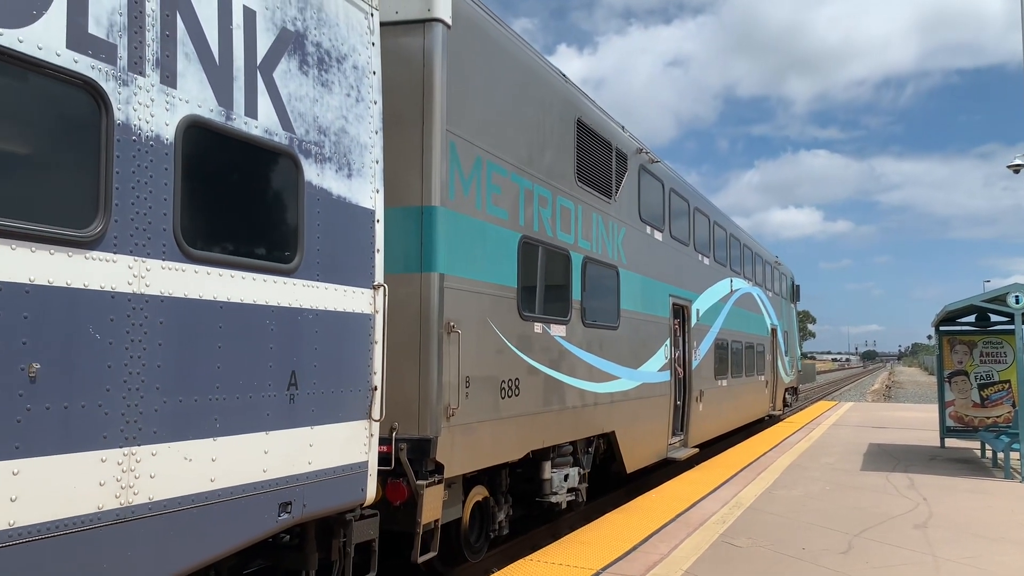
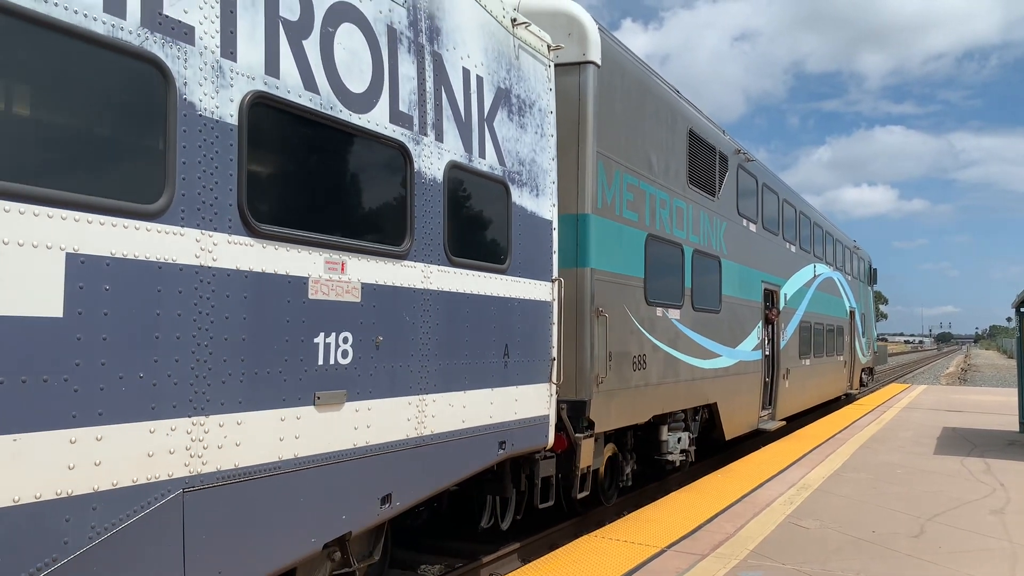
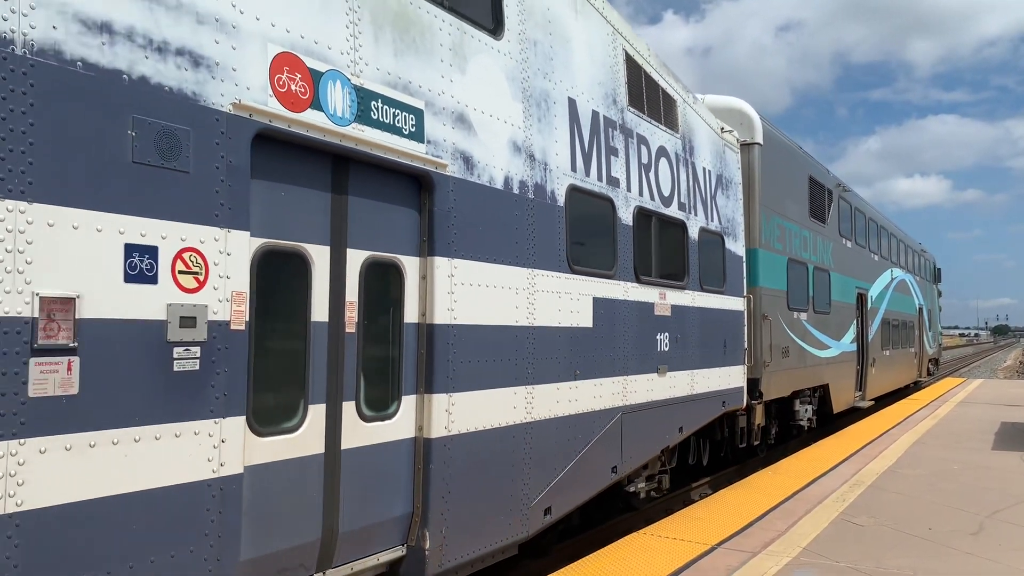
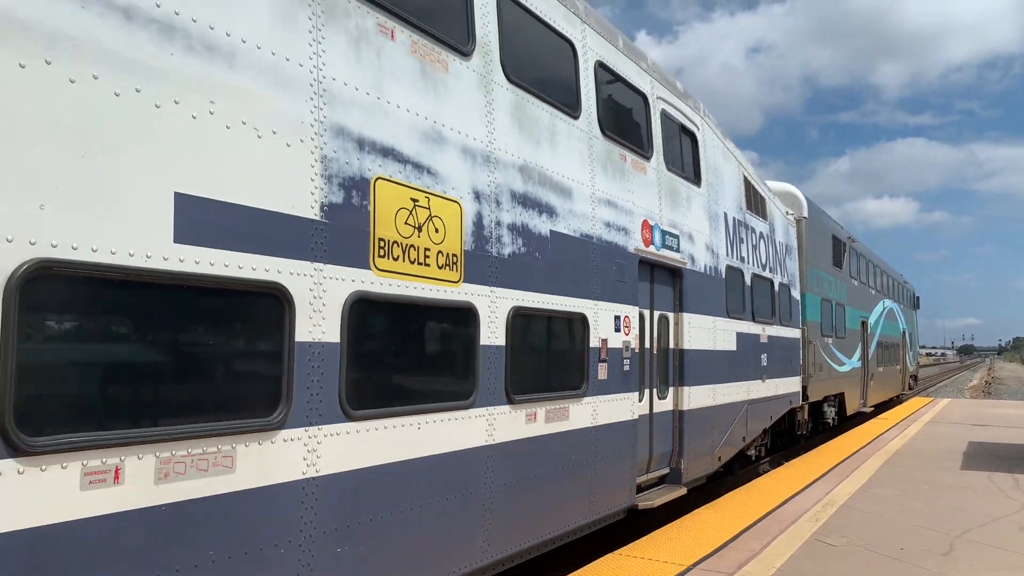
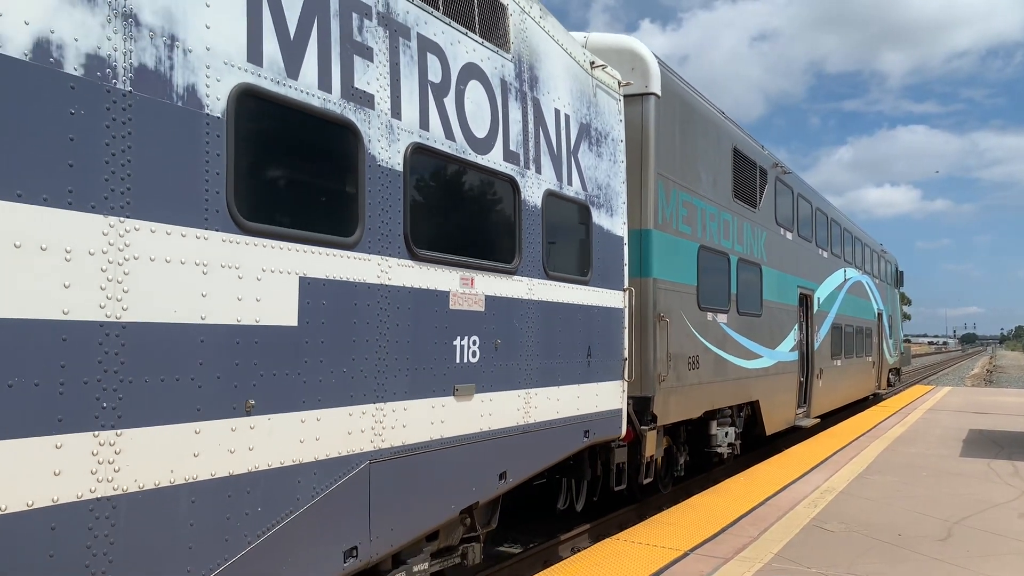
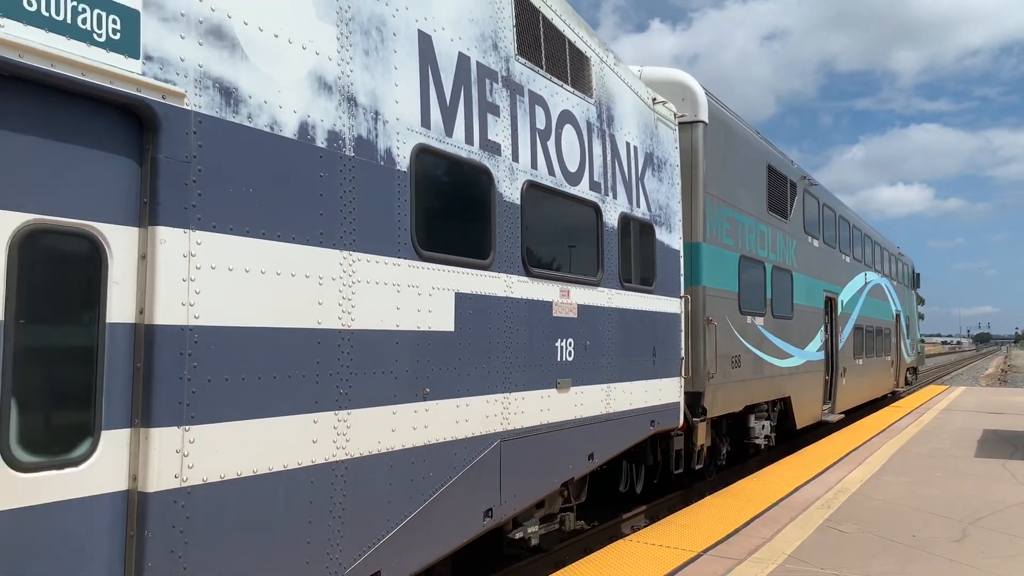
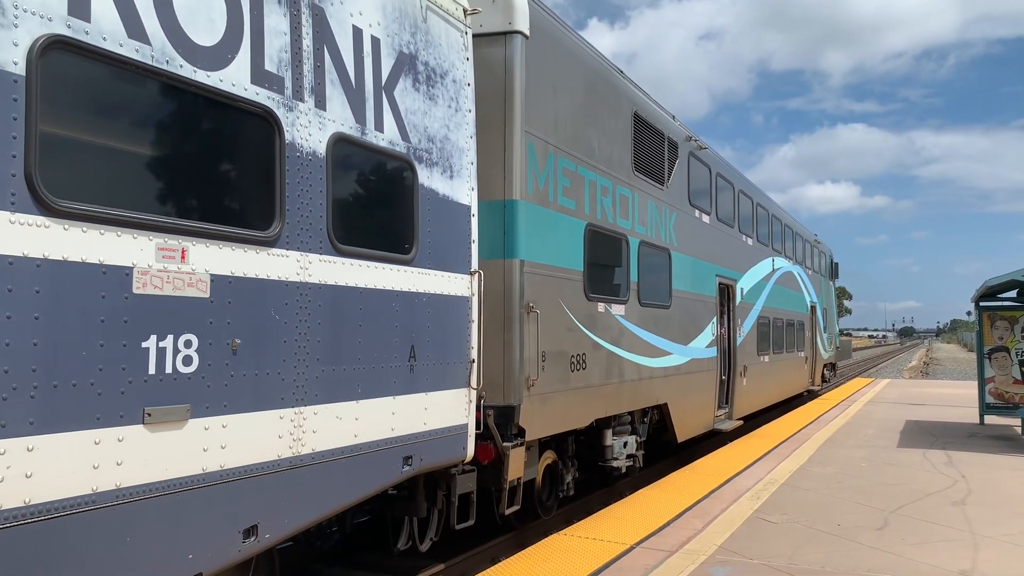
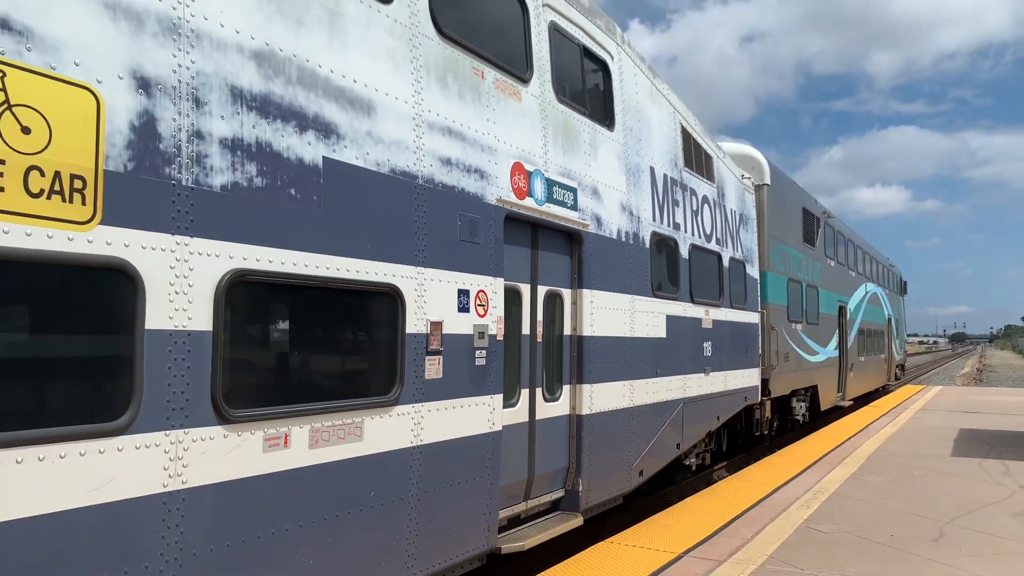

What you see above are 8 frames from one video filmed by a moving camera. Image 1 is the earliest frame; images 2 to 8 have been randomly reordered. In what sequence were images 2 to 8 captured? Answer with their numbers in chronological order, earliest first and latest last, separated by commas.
7, 2, 5, 6, 3, 8, 4
